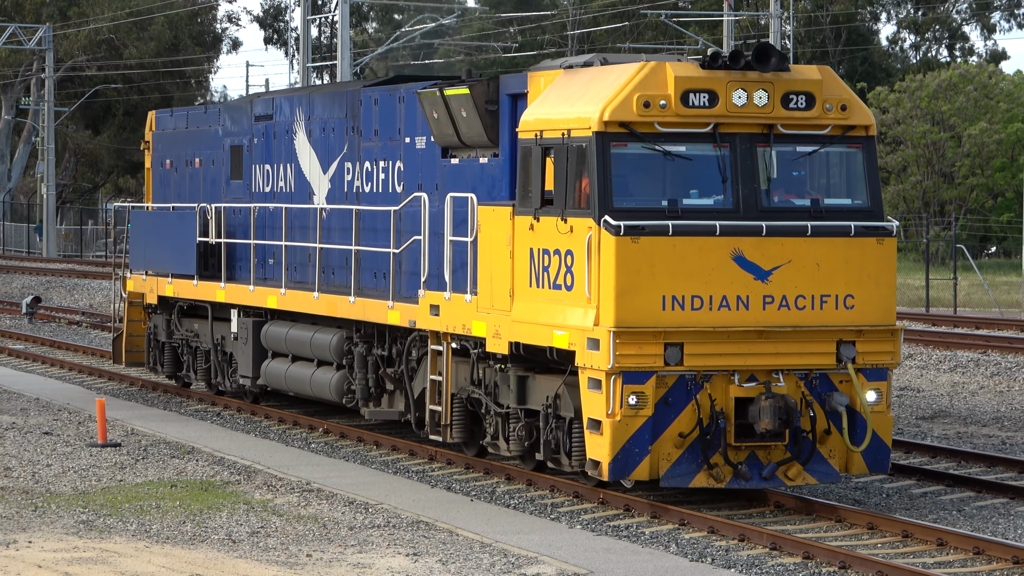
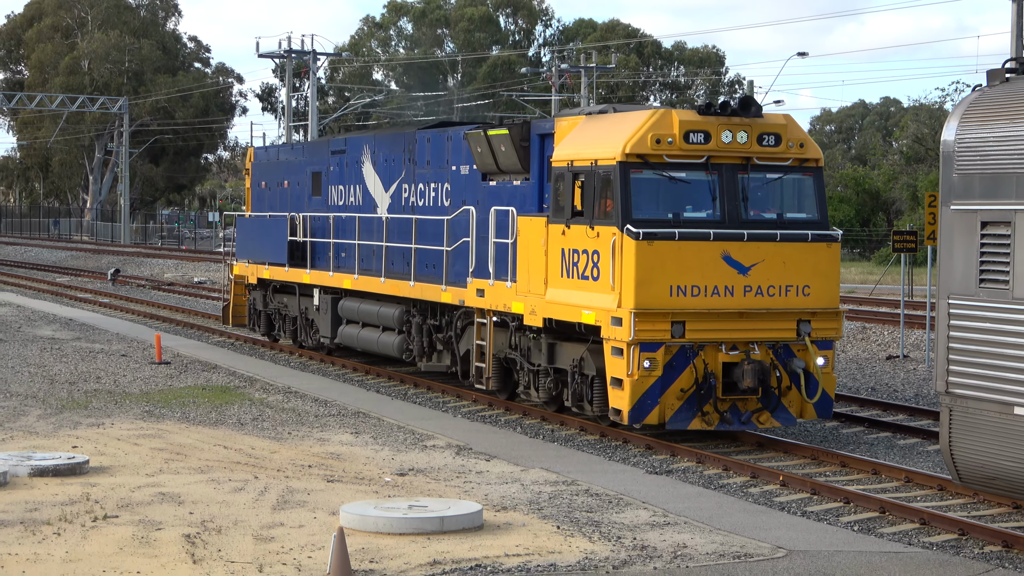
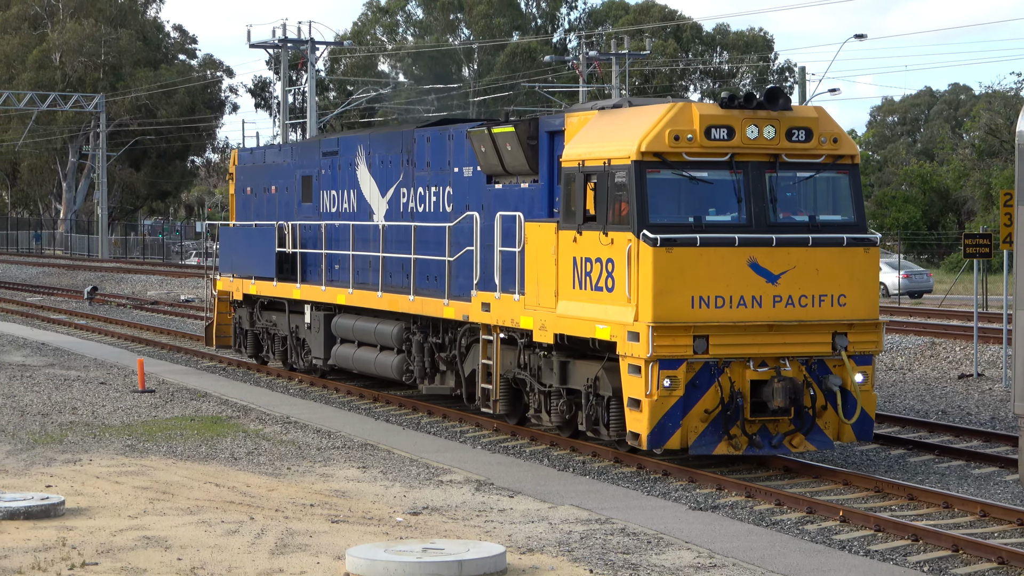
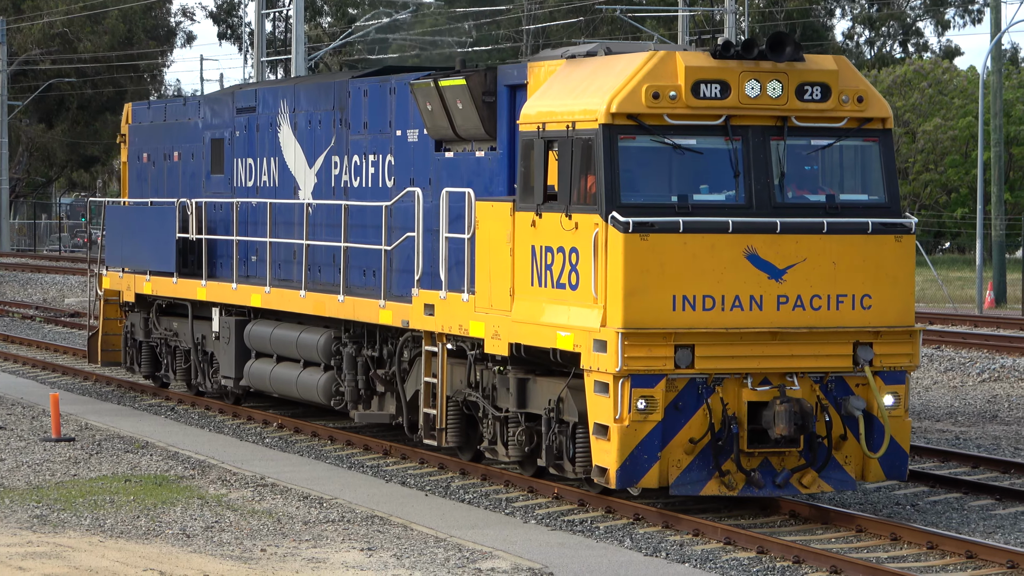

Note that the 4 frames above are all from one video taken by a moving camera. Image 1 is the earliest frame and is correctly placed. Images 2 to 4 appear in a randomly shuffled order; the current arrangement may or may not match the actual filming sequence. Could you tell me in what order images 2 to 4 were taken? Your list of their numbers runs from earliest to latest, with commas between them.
4, 3, 2
